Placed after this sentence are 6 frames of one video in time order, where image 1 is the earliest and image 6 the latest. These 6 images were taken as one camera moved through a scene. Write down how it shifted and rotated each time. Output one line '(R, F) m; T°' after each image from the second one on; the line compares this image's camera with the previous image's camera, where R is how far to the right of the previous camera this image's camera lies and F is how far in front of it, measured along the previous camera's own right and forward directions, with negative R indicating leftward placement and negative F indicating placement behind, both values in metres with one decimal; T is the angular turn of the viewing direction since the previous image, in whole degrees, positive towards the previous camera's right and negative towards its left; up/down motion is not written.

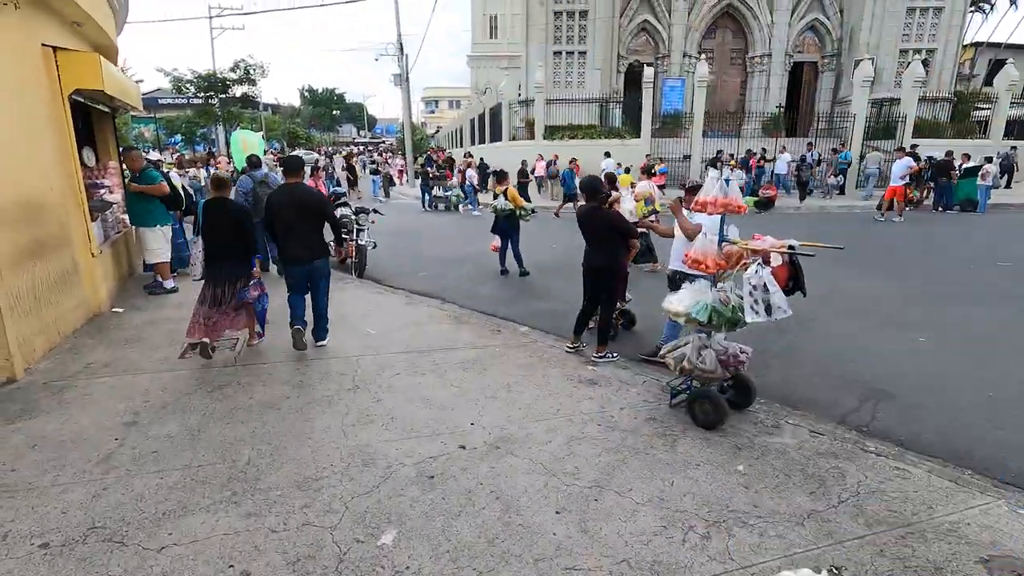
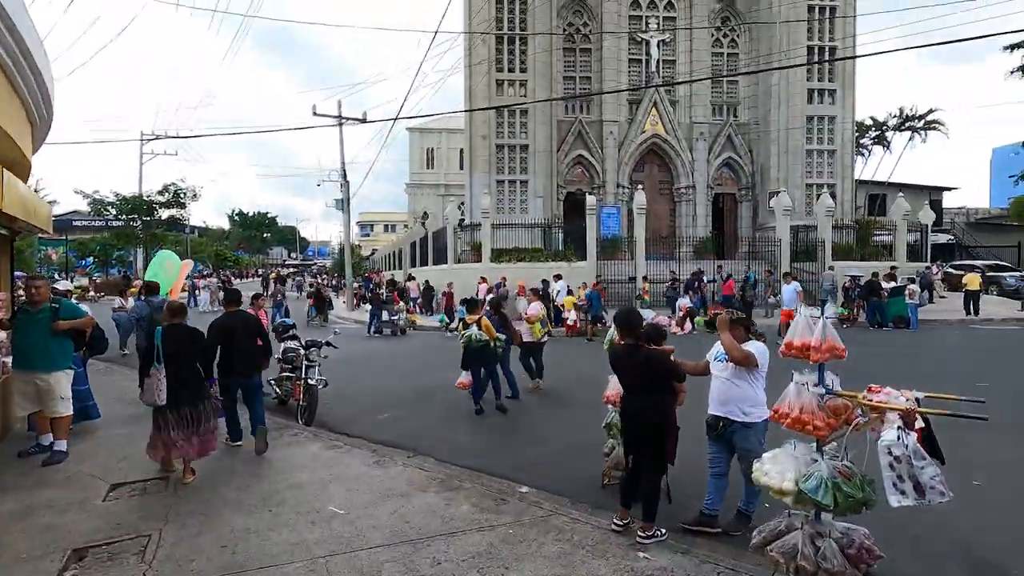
(-0.6, +0.9) m; +7°
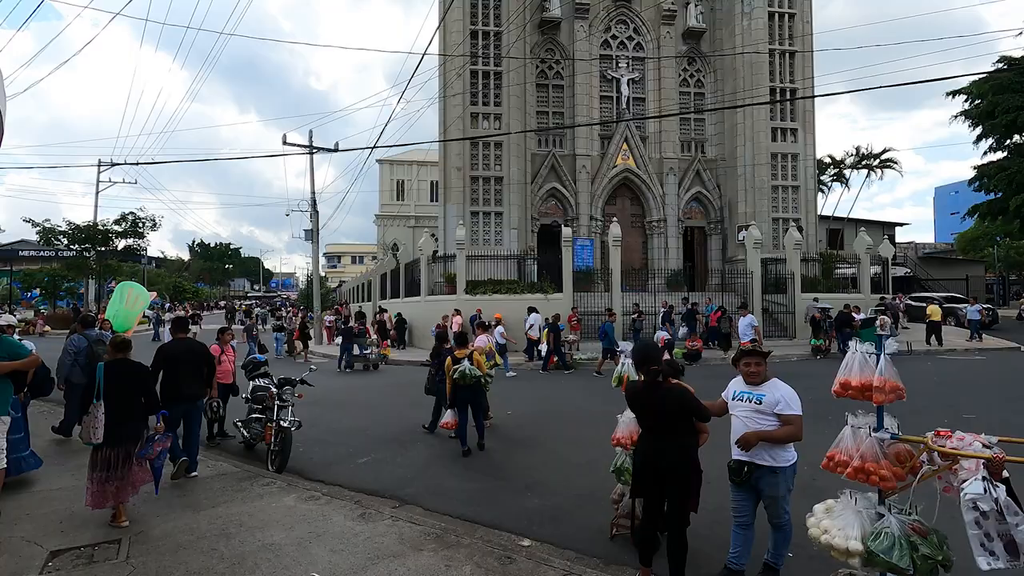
(-0.3, +0.4) m; +3°
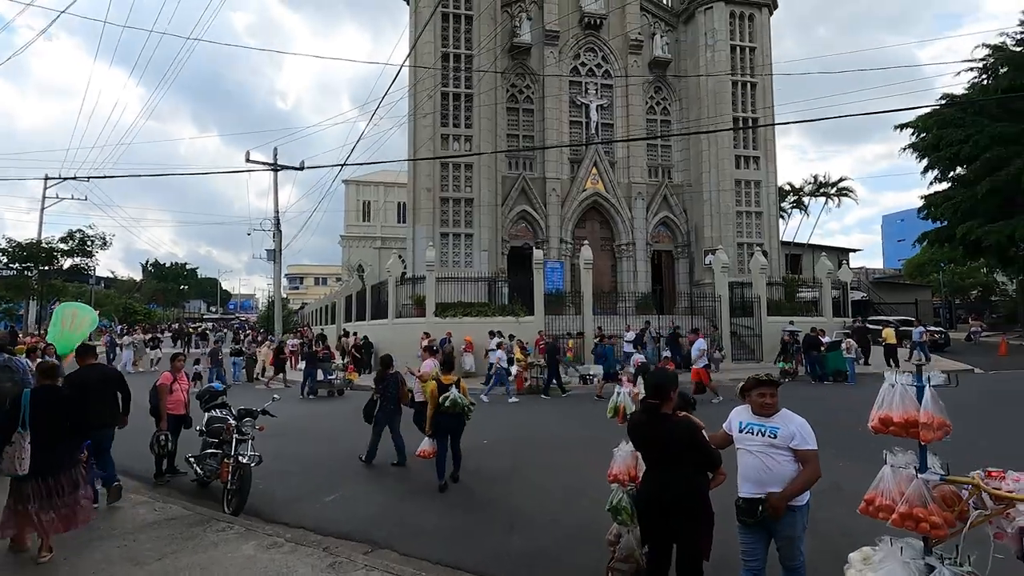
(-0.2, +0.3) m; +4°
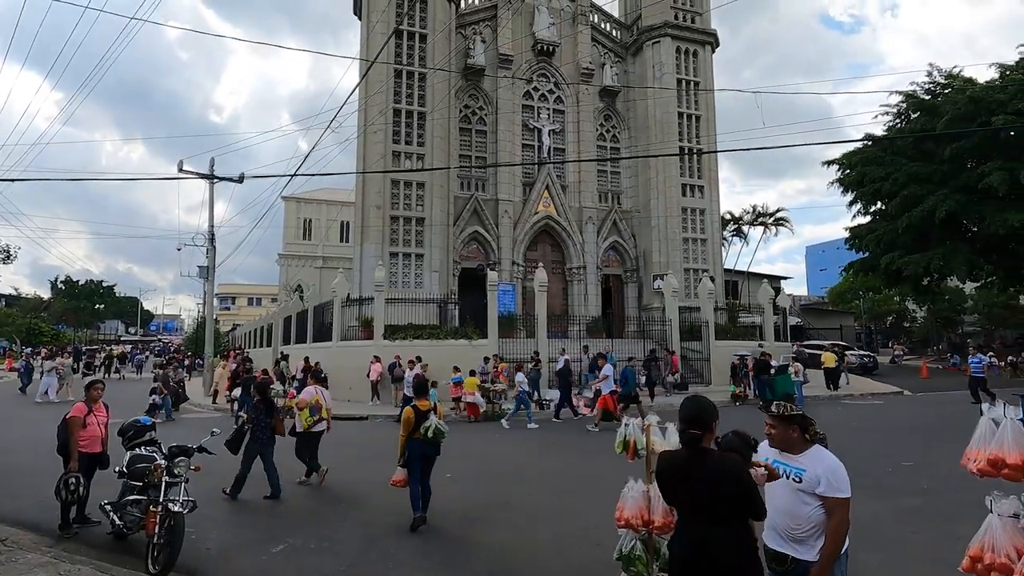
(-0.4, +0.5) m; +6°
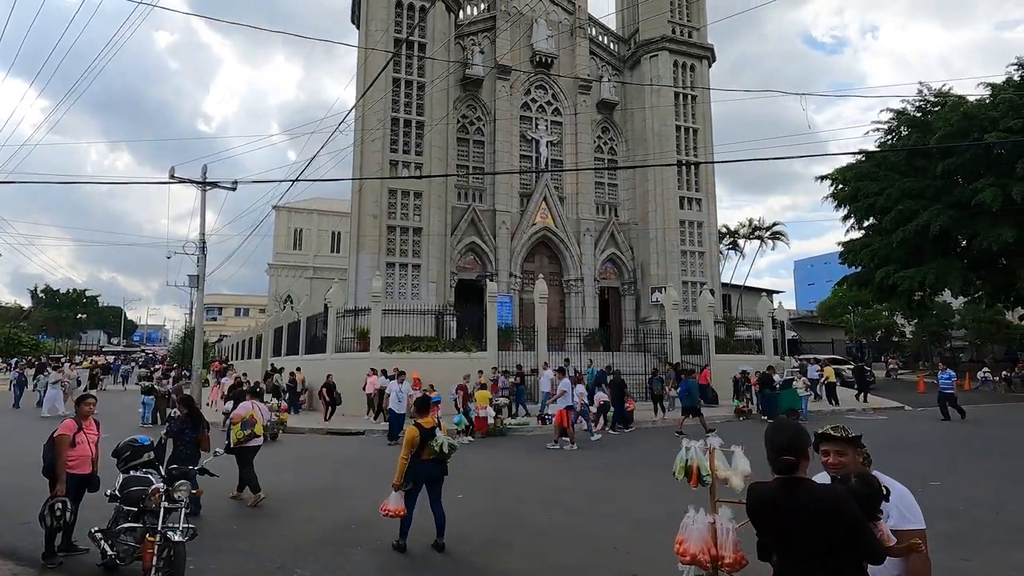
(-0.4, +0.4) m; +1°
